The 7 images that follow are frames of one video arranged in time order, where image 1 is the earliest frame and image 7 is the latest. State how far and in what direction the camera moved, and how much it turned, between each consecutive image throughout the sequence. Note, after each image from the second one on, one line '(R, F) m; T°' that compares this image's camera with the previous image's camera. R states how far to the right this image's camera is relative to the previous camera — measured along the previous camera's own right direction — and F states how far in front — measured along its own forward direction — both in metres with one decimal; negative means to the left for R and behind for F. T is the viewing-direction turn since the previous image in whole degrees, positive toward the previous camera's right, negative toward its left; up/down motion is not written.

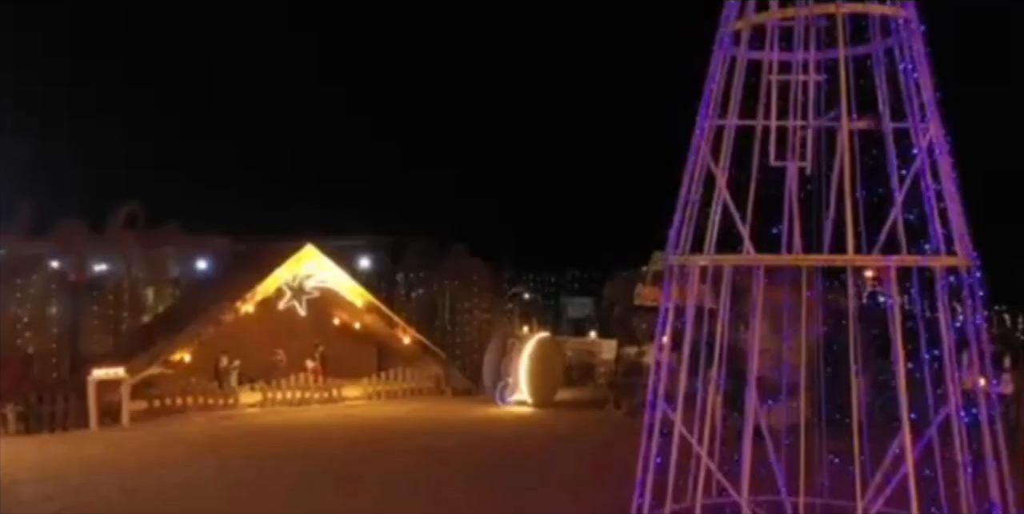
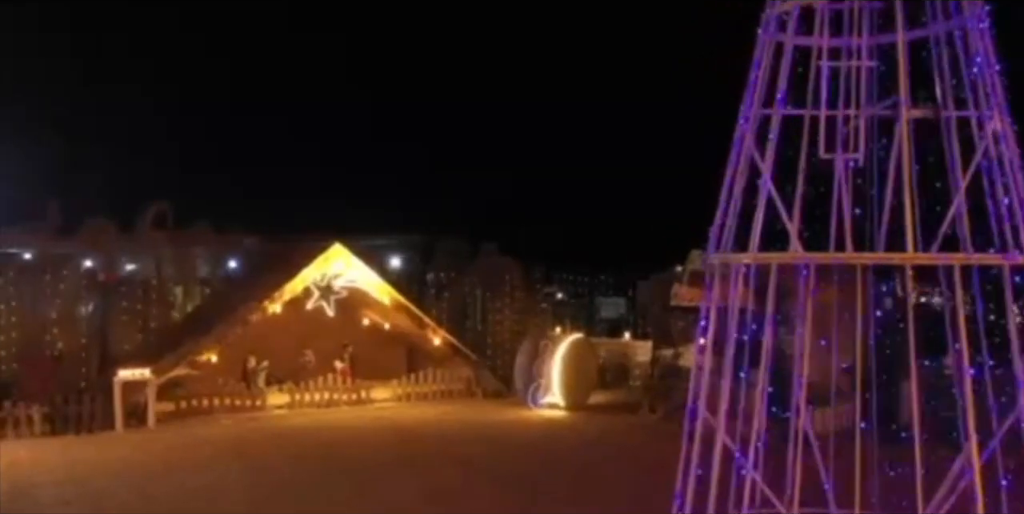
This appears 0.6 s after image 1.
(0.0, +0.6) m; -2°
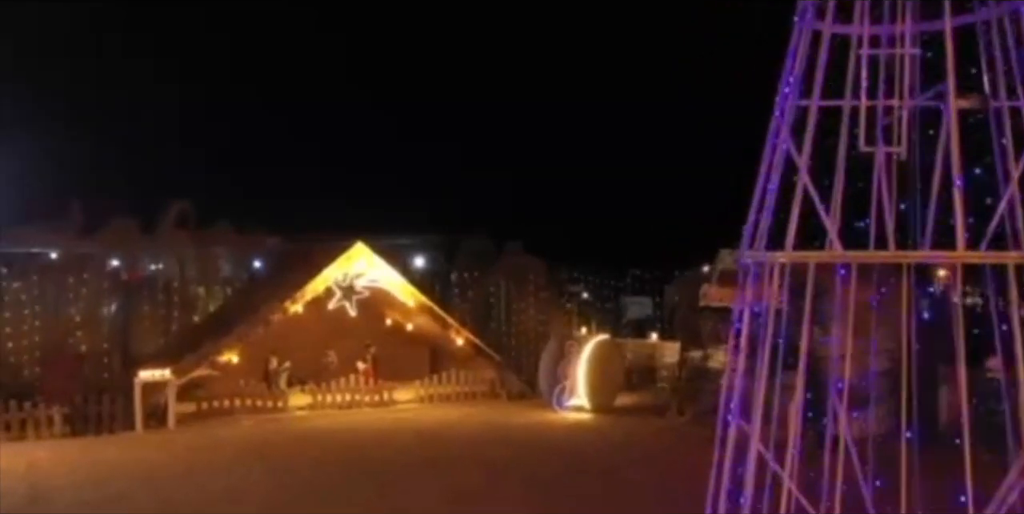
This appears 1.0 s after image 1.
(0.0, +0.4) m; -2°
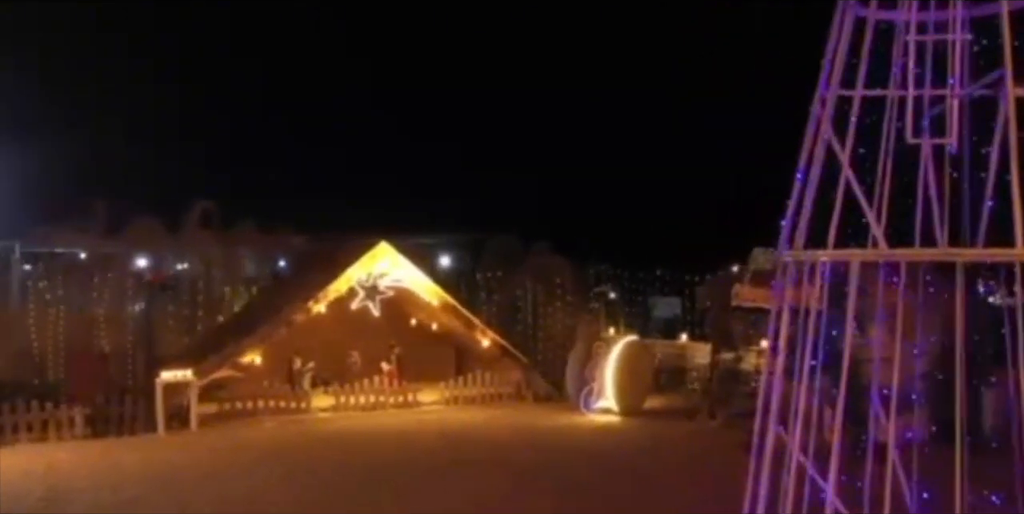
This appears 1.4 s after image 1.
(0.0, +0.4) m; -2°
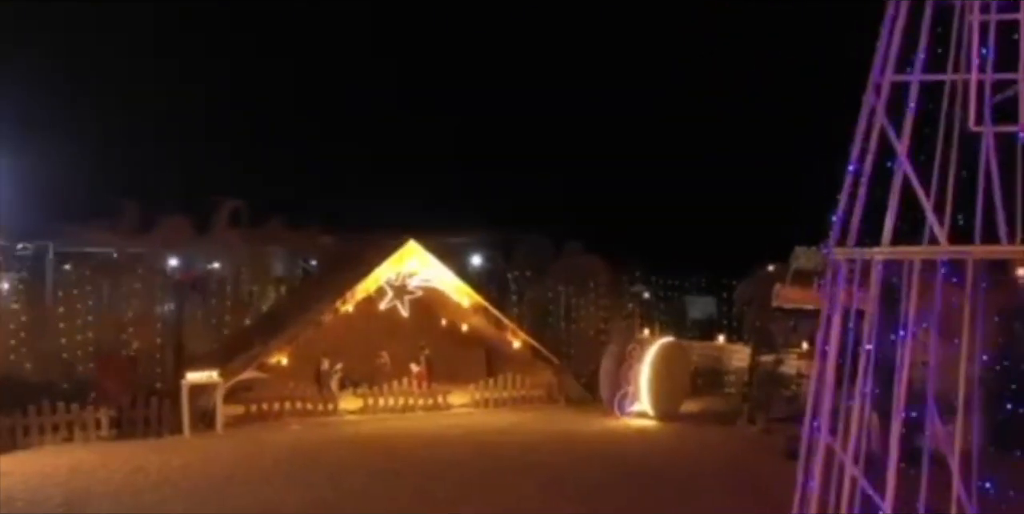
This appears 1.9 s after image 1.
(0.0, +0.6) m; -2°
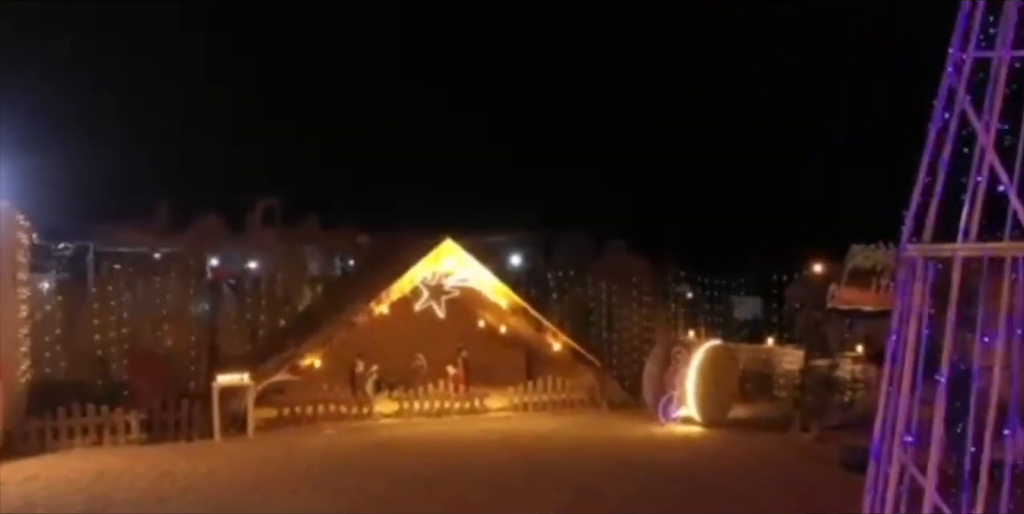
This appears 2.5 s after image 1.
(0.0, +0.7) m; -3°
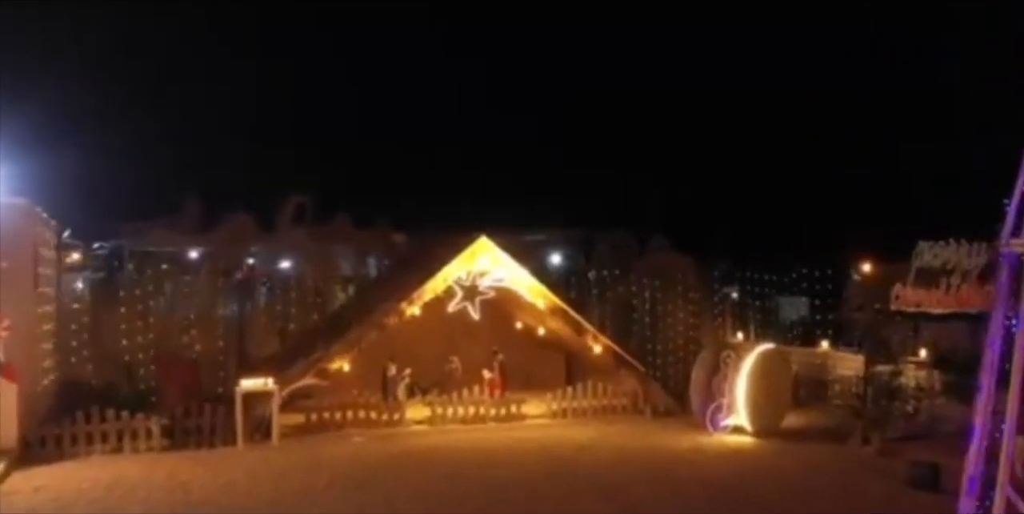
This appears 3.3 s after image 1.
(+0.1, +1.0) m; -3°
